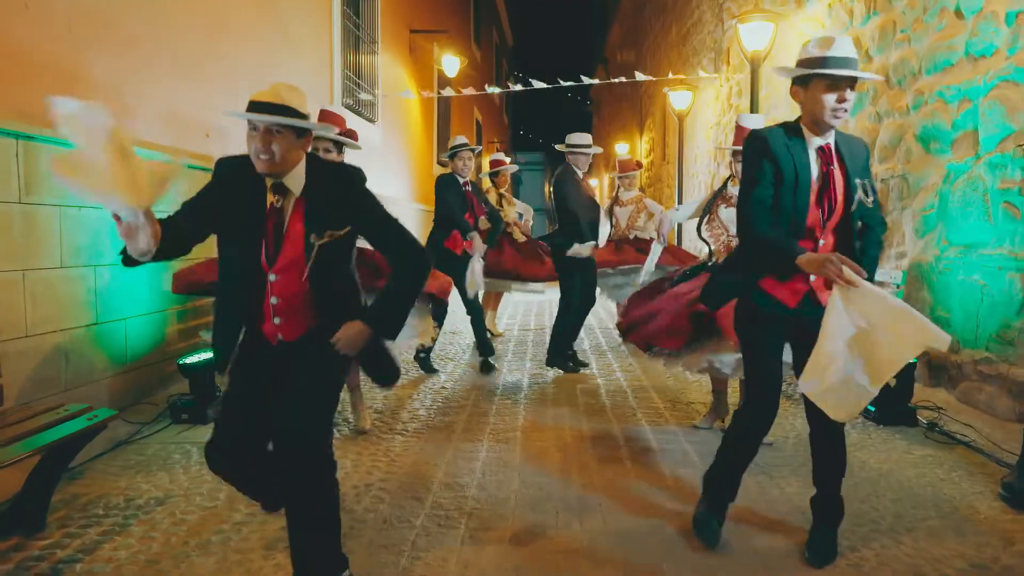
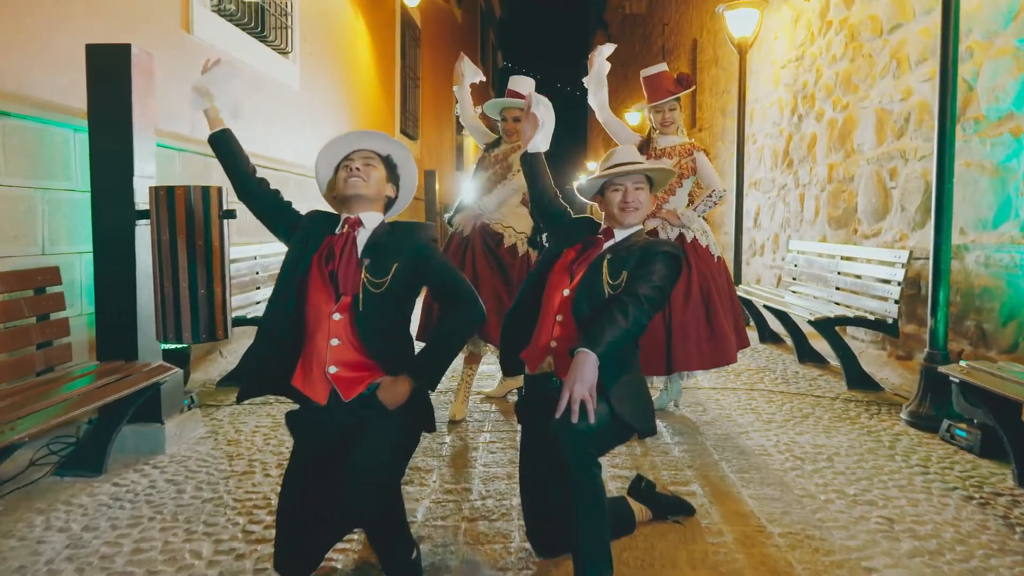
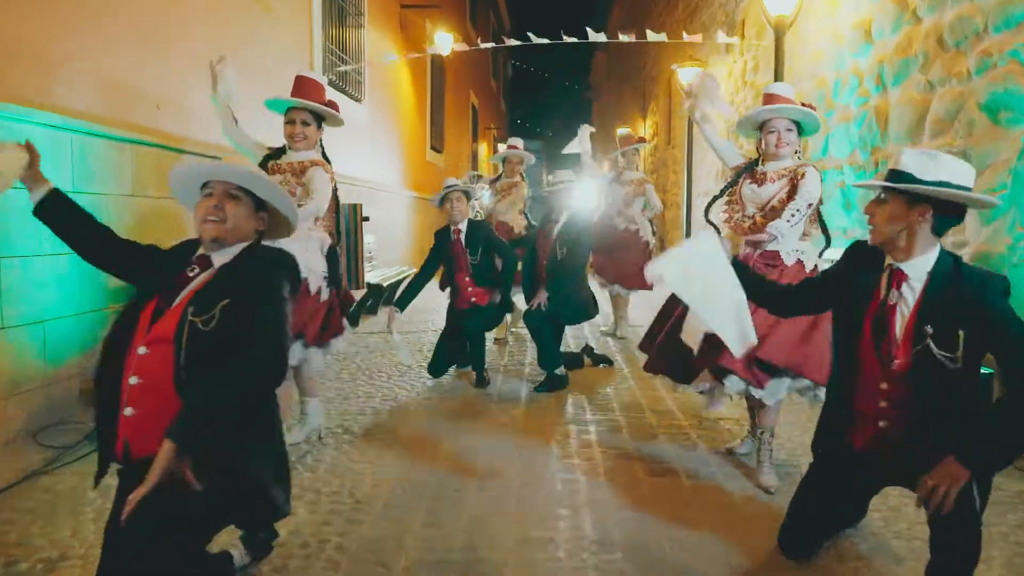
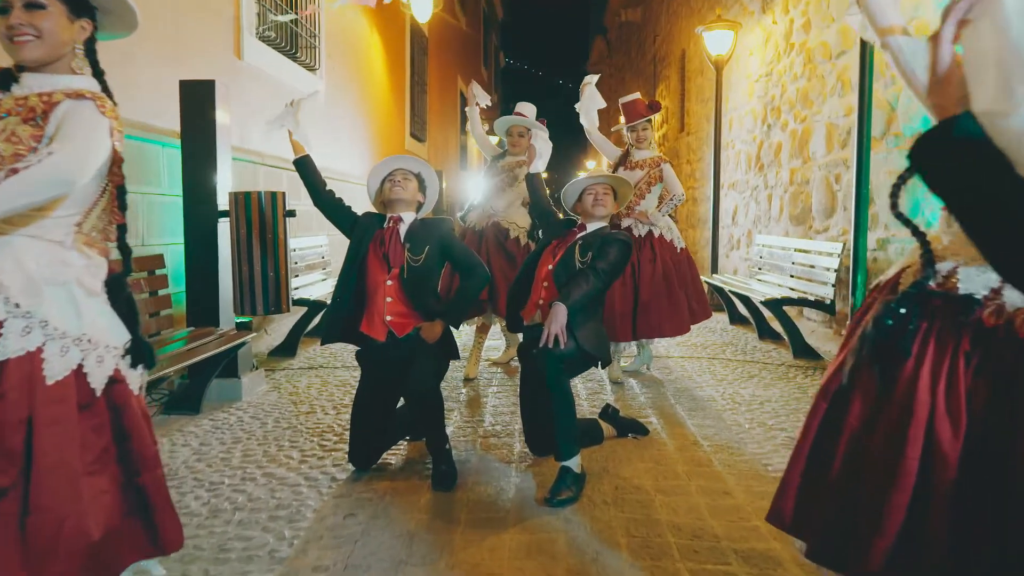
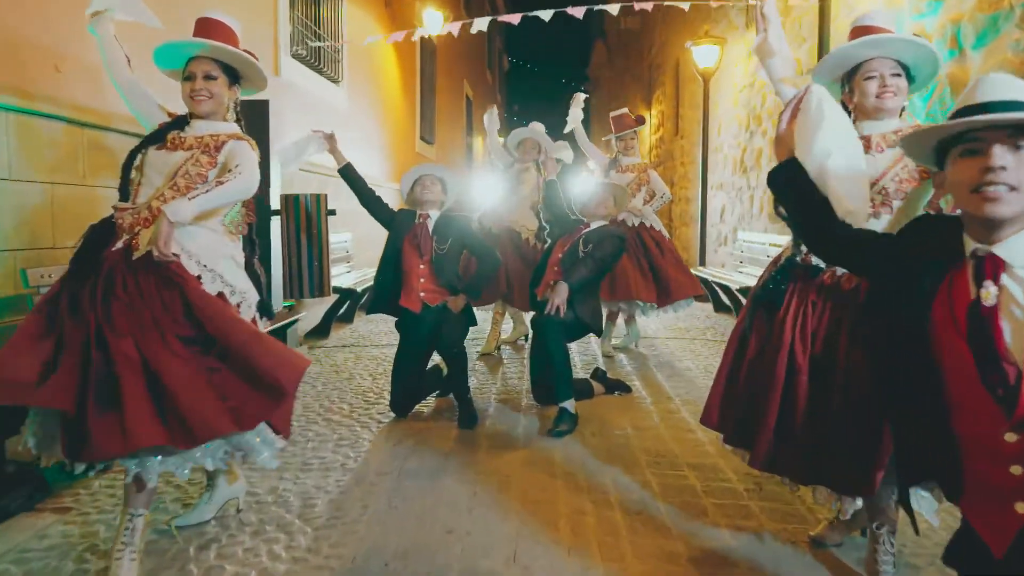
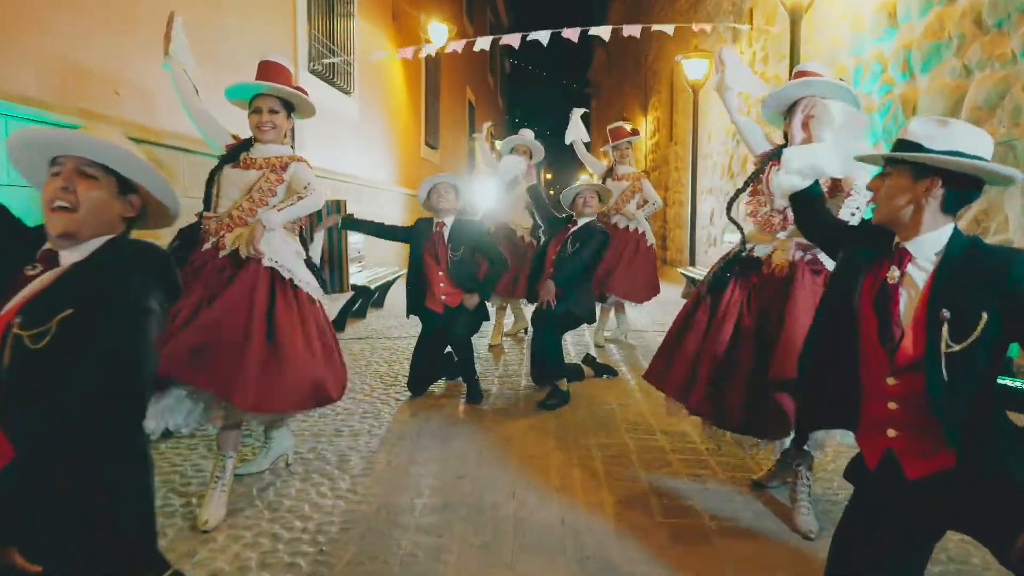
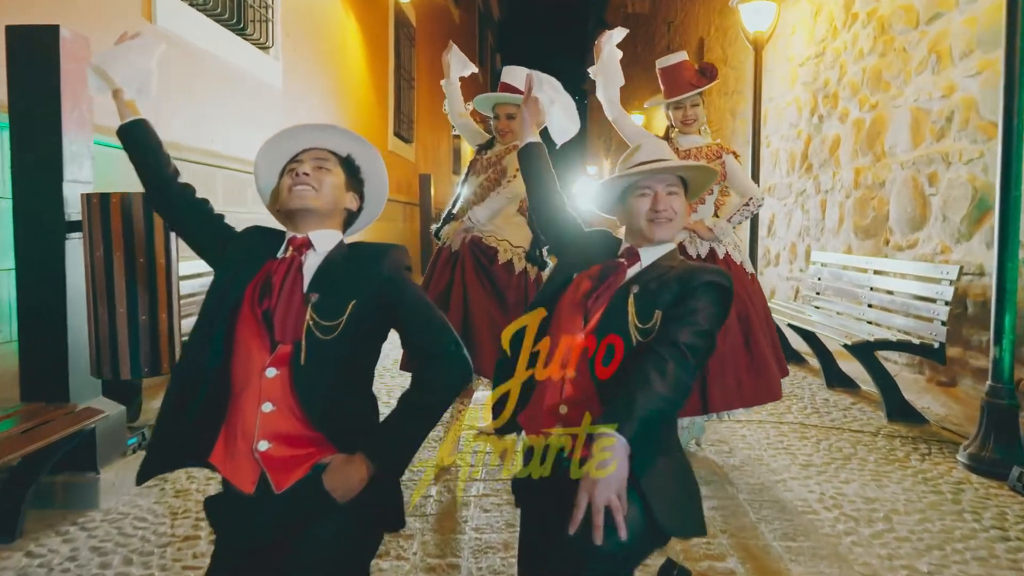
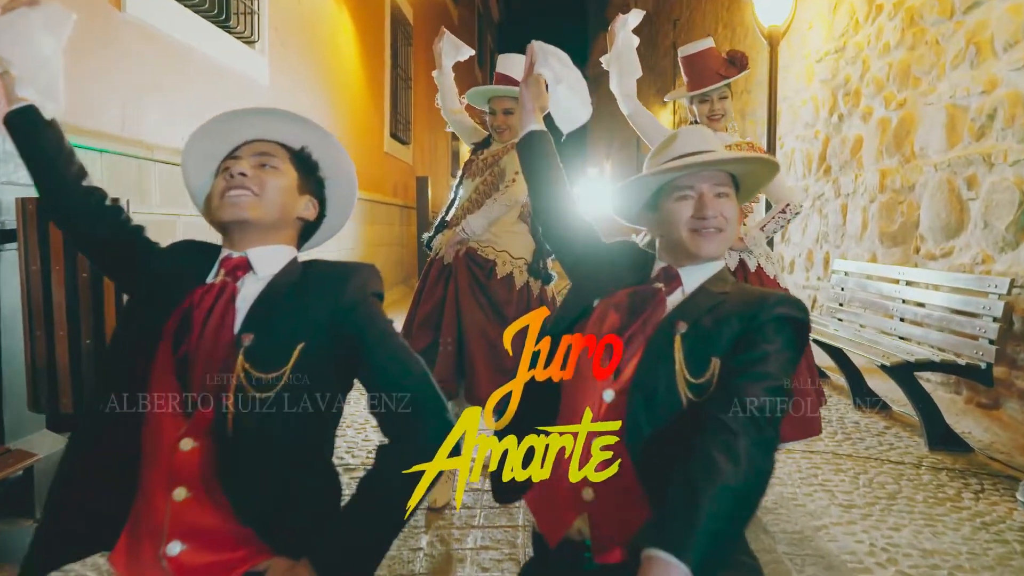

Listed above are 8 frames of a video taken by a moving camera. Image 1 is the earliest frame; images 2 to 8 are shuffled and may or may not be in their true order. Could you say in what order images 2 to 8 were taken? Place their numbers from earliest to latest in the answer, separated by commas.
3, 6, 5, 4, 2, 7, 8
